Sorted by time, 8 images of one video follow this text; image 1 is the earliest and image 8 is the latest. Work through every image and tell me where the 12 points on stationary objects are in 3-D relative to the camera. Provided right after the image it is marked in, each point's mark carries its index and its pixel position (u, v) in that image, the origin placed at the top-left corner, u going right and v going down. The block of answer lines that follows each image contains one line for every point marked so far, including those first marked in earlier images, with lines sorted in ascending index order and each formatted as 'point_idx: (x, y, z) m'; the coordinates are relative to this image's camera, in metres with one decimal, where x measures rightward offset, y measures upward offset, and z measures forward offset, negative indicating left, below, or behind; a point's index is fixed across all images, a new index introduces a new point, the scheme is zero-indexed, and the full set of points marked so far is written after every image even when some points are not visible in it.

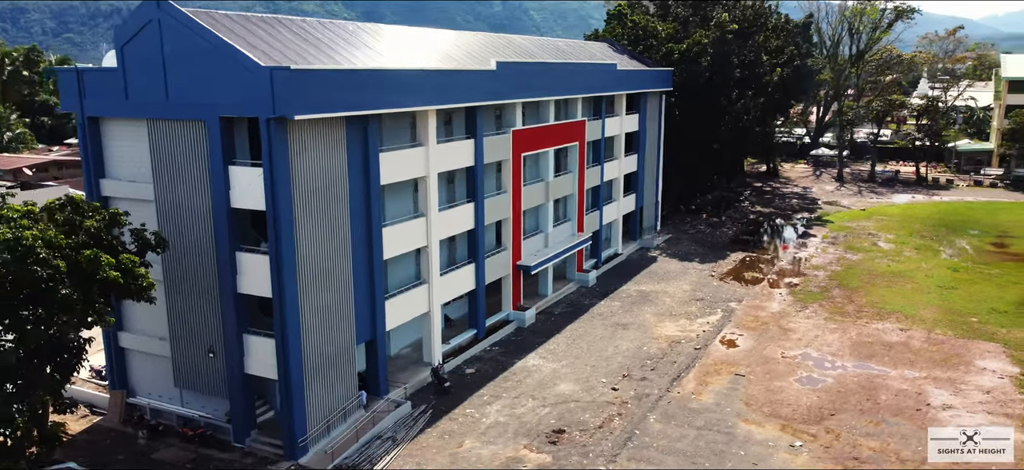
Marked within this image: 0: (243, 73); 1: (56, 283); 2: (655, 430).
0: (-5.1, +3.1, +15.6) m
1: (-7.1, -0.8, +12.8) m
2: (+3.2, -4.4, +18.5) m
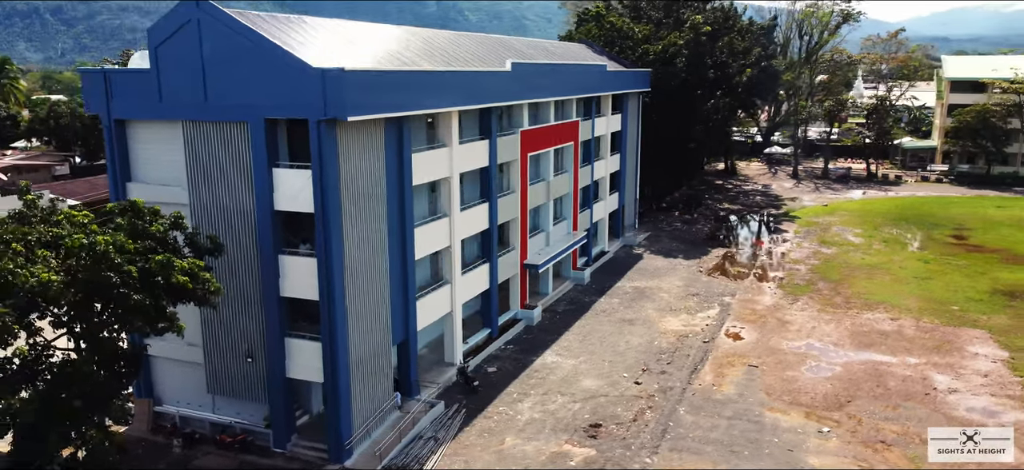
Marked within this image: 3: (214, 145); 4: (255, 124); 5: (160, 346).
0: (-4.2, +3.1, +15.5) m
1: (-5.9, -0.8, +12.5) m
2: (+4.1, -4.3, +19.0) m
3: (-6.1, +1.9, +16.8) m
4: (-5.0, +2.2, +16.1) m
5: (-8.1, -2.5, +18.5) m
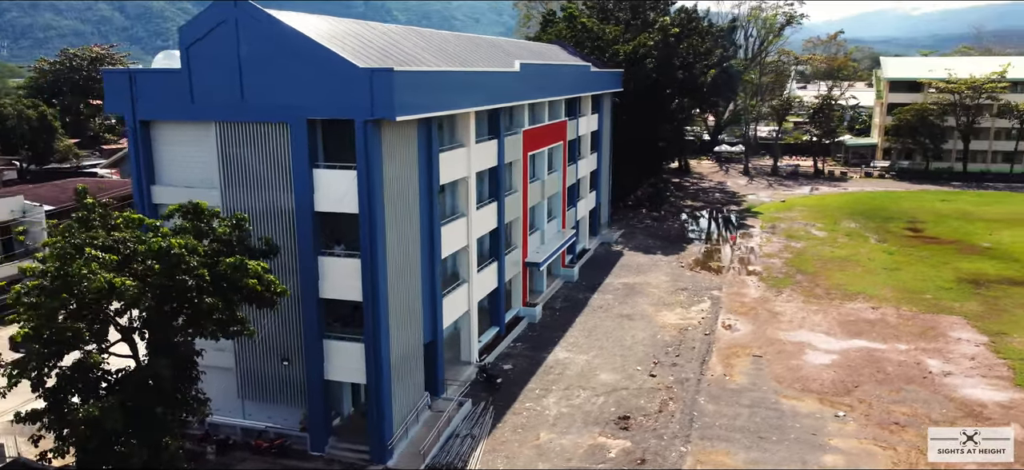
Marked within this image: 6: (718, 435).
0: (-3.3, +3.0, +15.5) m
1: (-4.7, -0.9, +12.3) m
2: (+4.8, -4.2, +19.6) m
3: (-5.3, +1.8, +16.6) m
4: (-4.2, +2.2, +16.0) m
5: (-7.3, -2.6, +18.1) m
6: (+4.6, -4.5, +18.3) m
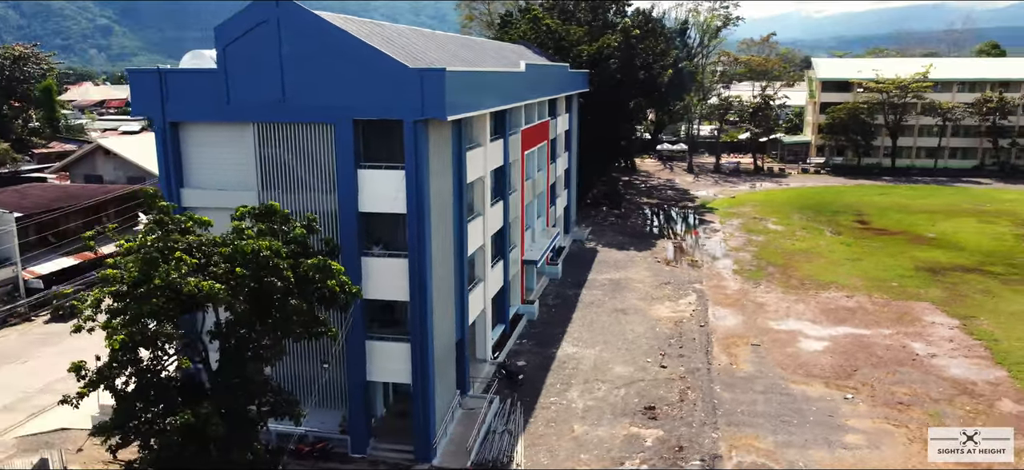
0: (-2.4, +3.0, +15.5) m
1: (-3.4, -0.9, +12.2) m
2: (+5.4, -4.1, +20.4) m
3: (-4.4, +1.8, +16.4) m
4: (-3.3, +2.1, +15.9) m
5: (-6.5, -2.7, +17.7) m
6: (+5.4, -4.3, +19.1) m
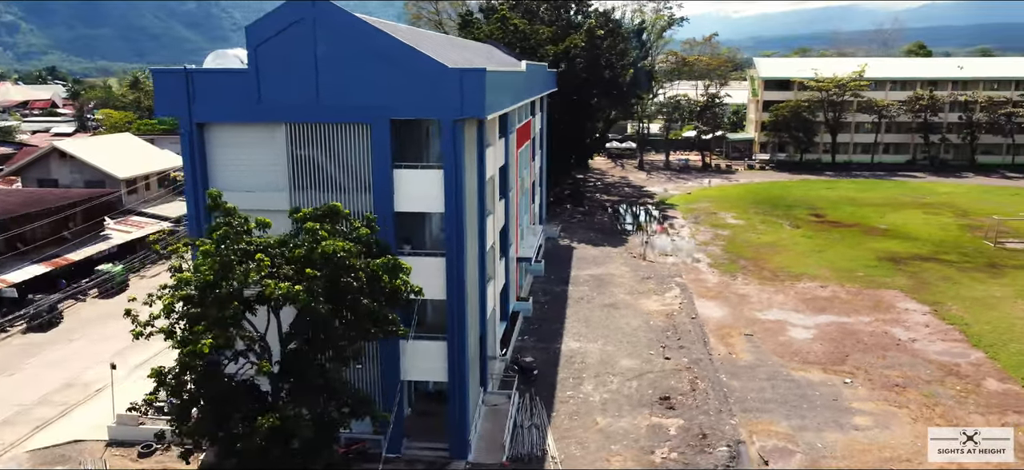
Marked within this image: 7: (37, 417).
0: (-1.6, +3.1, +15.6) m
1: (-2.3, -0.9, +12.2) m
2: (+5.8, -3.9, +21.1) m
3: (-3.7, +1.8, +16.3) m
4: (-2.6, +2.1, +15.9) m
5: (-5.9, -2.7, +17.4) m
6: (+5.9, -4.2, +19.8) m
7: (-11.5, -4.4, +19.7) m
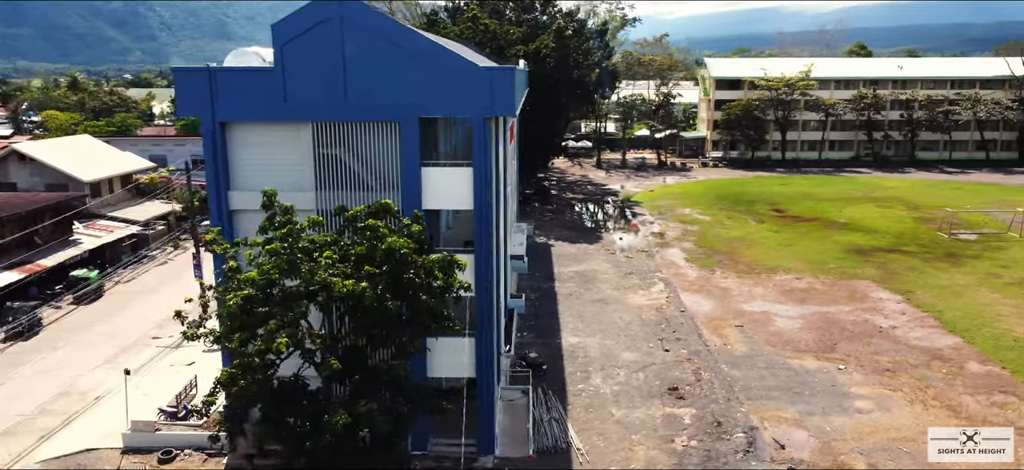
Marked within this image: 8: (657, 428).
0: (-1.1, +3.1, +15.7) m
1: (-1.4, -0.8, +12.3) m
2: (+6.0, -3.7, +21.8) m
3: (-3.2, +1.8, +16.3) m
4: (-2.0, +2.2, +16.0) m
5: (-5.3, -2.7, +17.2) m
6: (+6.3, -4.0, +20.5) m
7: (-11.1, -4.5, +19.1) m
8: (+3.3, -4.4, +18.7) m
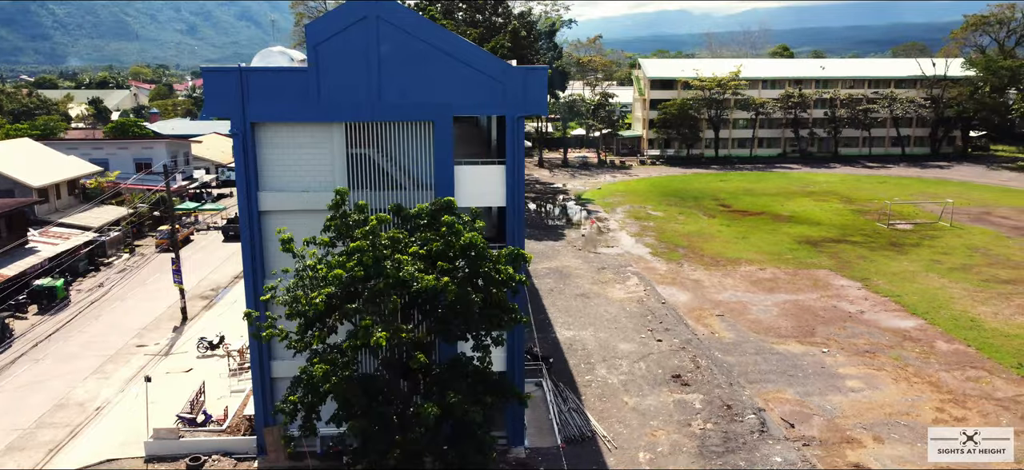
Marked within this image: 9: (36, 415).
0: (-0.4, +3.2, +16.0) m
1: (-0.3, -0.8, +12.6) m
2: (+6.2, -3.5, +22.8) m
3: (-2.6, +1.8, +16.4) m
4: (-1.4, +2.2, +16.2) m
5: (-4.7, -2.7, +17.1) m
6: (+6.5, -3.8, +21.6) m
7: (-10.5, -4.7, +18.4) m
8: (+3.8, -4.2, +19.4) m
9: (-11.5, -4.3, +19.8) m
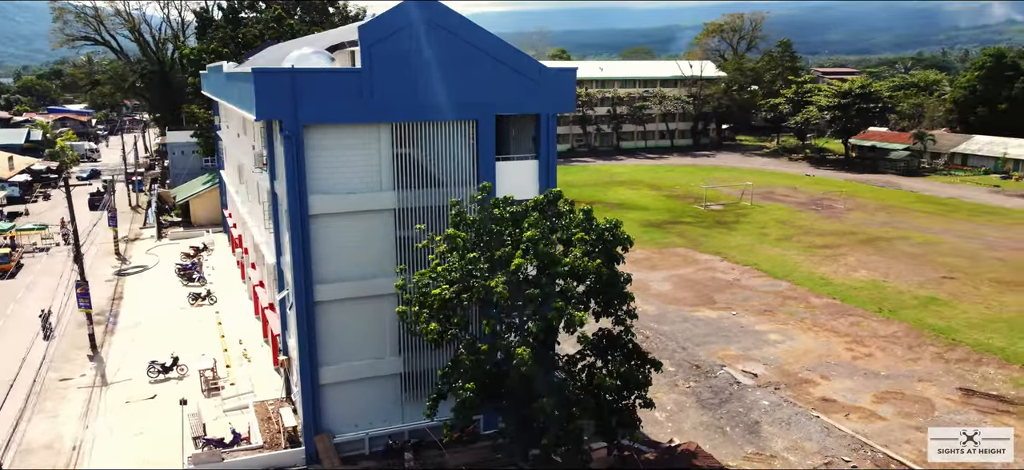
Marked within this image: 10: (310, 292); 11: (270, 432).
0: (+0.4, +3.4, +17.2) m
1: (+1.8, -0.5, +14.0) m
2: (+5.0, -3.0, +25.7) m
3: (-1.7, +1.9, +16.9) m
4: (-0.5, +2.4, +17.0) m
5: (-3.6, -2.8, +17.0) m
6: (+5.7, -3.2, +24.6) m
7: (-9.5, -5.1, +16.4) m
8: (+3.8, -3.8, +21.8) m
9: (-10.8, -4.9, +17.4) m
10: (-4.0, -1.1, +16.3) m
11: (-5.3, -4.3, +17.9) m
